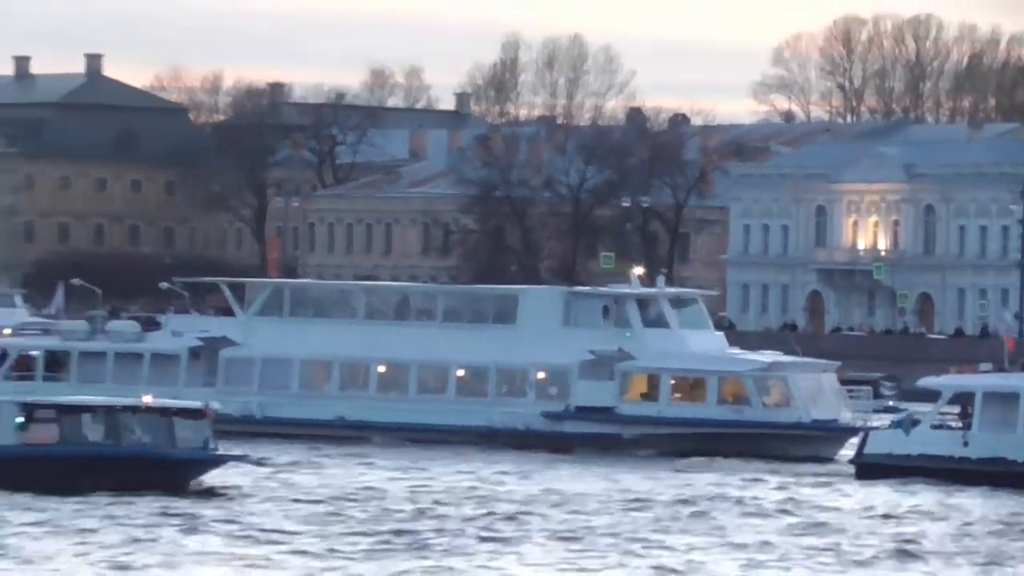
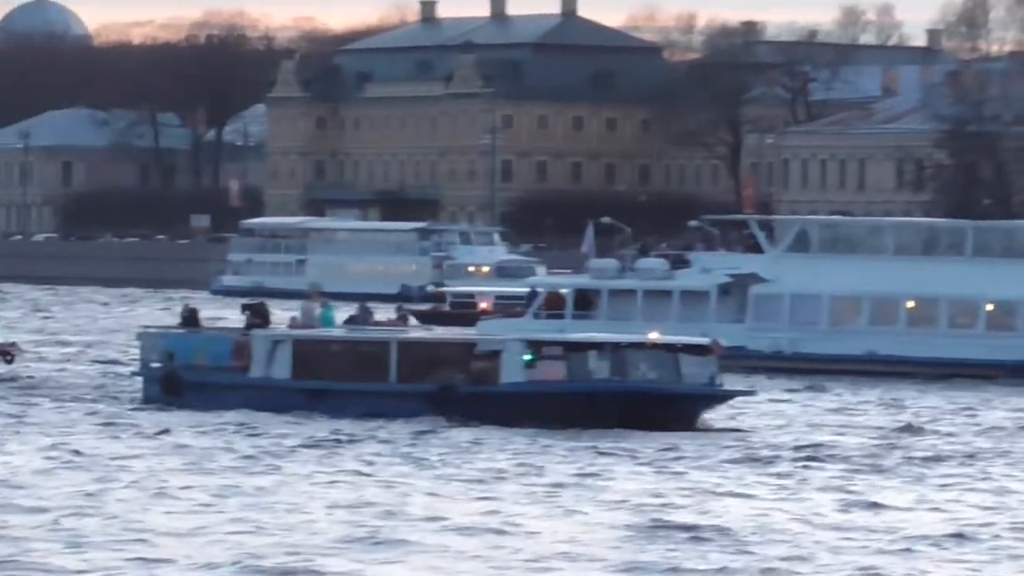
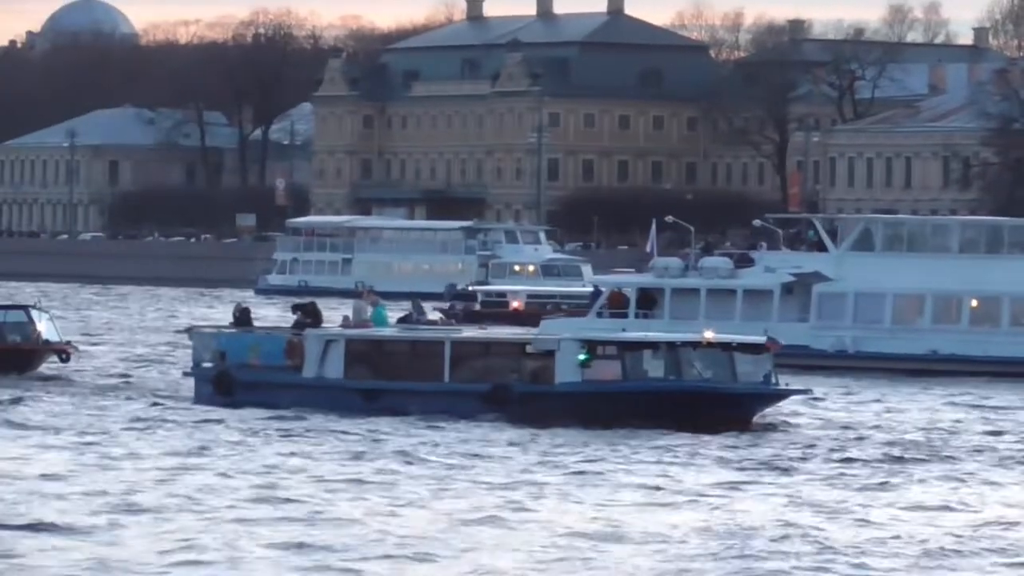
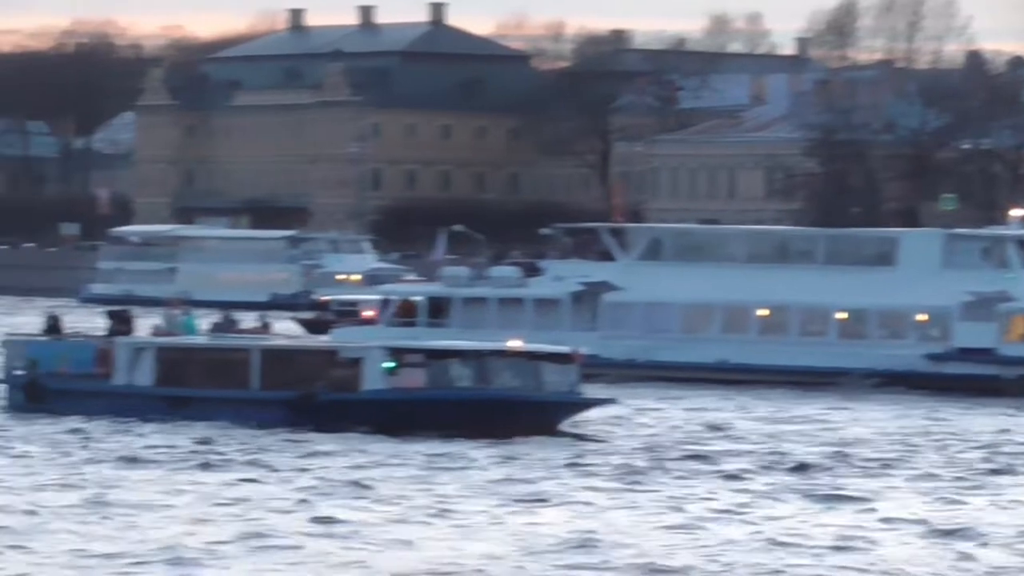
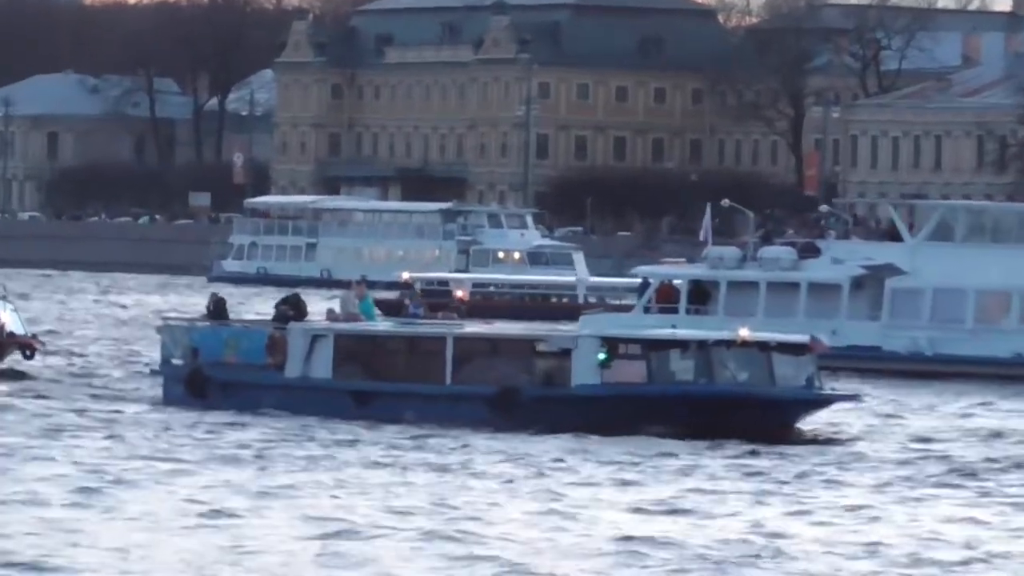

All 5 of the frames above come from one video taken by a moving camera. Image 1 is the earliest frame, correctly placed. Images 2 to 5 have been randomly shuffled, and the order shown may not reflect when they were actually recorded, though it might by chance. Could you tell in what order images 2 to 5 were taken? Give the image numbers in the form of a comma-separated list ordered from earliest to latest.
4, 2, 3, 5
